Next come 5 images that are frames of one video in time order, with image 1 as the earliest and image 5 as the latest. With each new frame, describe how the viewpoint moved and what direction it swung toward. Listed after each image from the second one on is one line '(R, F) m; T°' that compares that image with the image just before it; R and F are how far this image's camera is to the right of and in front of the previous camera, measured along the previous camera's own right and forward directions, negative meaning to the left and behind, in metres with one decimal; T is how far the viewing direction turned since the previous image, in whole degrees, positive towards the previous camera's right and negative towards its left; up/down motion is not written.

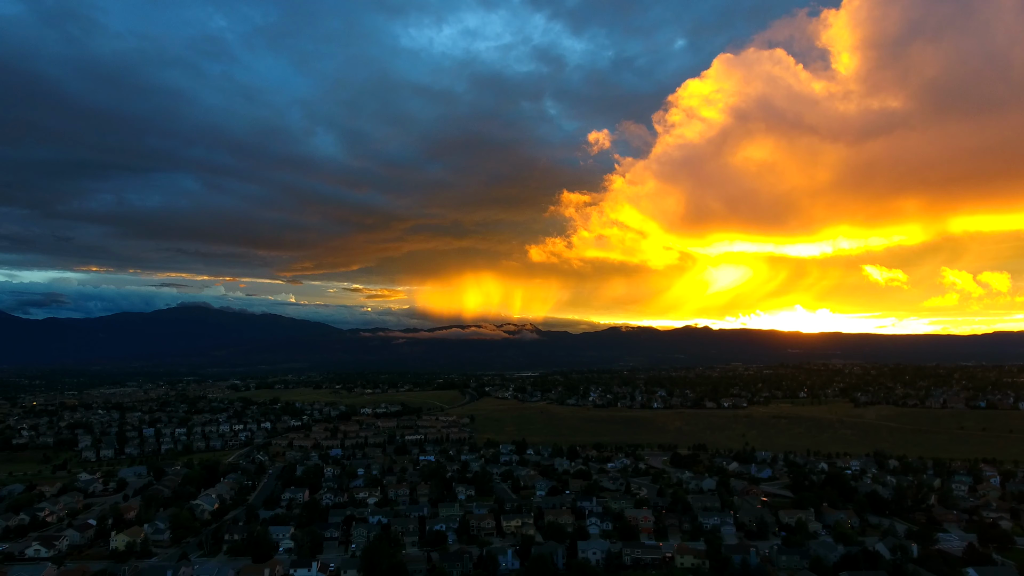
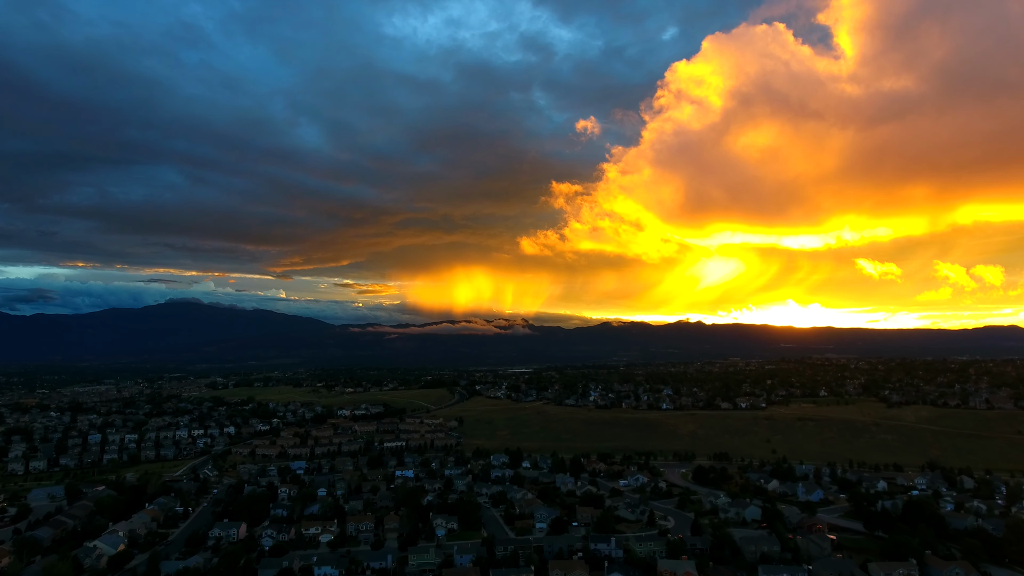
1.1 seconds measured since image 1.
(0.0, +10.7) m; +1°
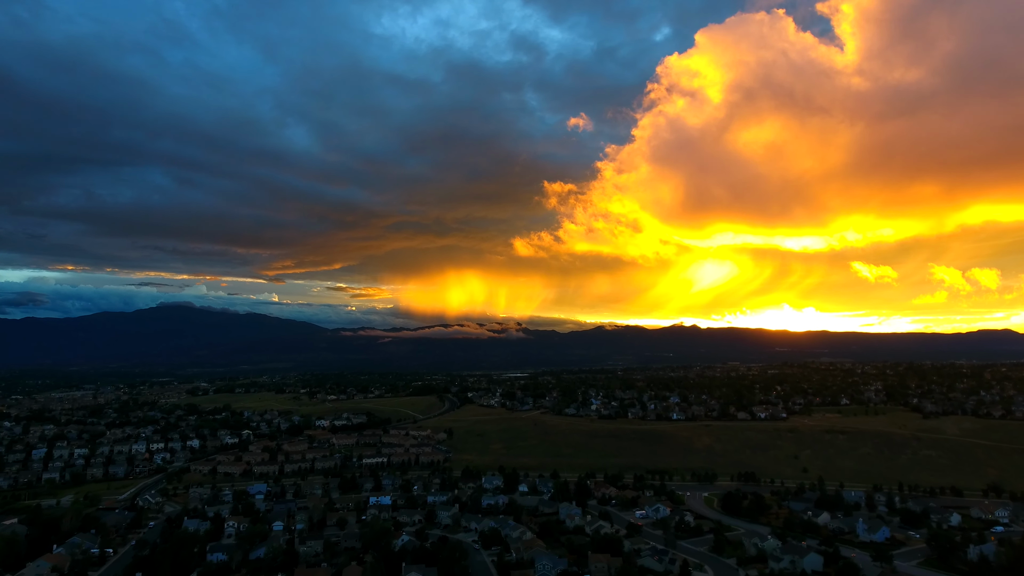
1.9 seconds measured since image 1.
(-0.1, +8.6) m; +1°
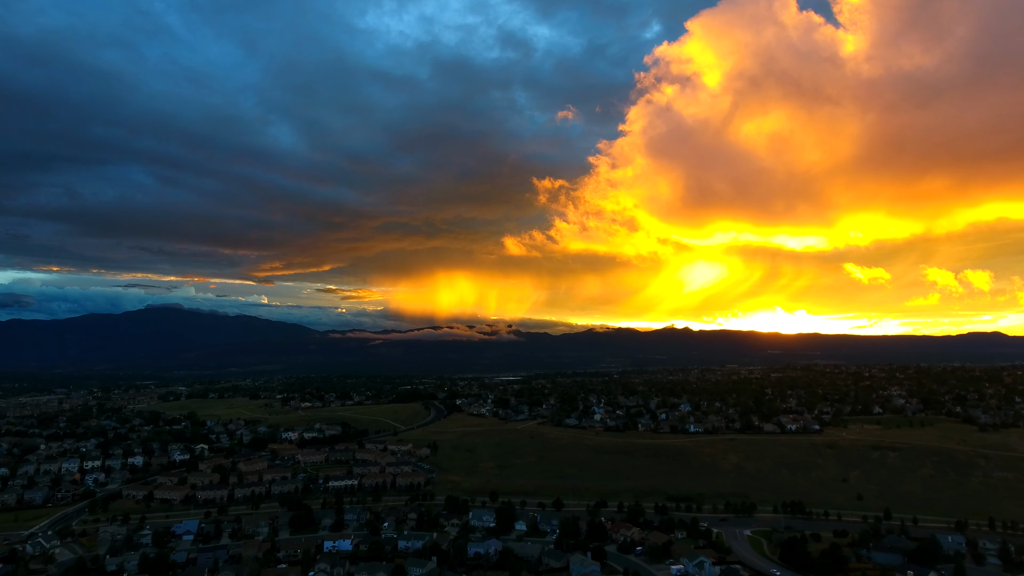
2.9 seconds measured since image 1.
(-0.3, +10.8) m; +1°
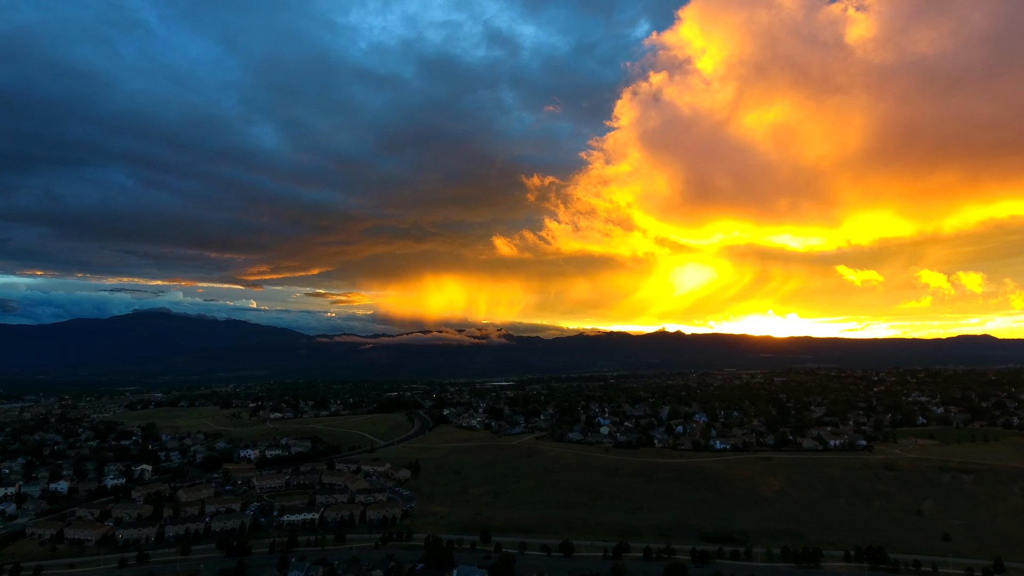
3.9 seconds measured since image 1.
(-0.4, +10.7) m; +1°
